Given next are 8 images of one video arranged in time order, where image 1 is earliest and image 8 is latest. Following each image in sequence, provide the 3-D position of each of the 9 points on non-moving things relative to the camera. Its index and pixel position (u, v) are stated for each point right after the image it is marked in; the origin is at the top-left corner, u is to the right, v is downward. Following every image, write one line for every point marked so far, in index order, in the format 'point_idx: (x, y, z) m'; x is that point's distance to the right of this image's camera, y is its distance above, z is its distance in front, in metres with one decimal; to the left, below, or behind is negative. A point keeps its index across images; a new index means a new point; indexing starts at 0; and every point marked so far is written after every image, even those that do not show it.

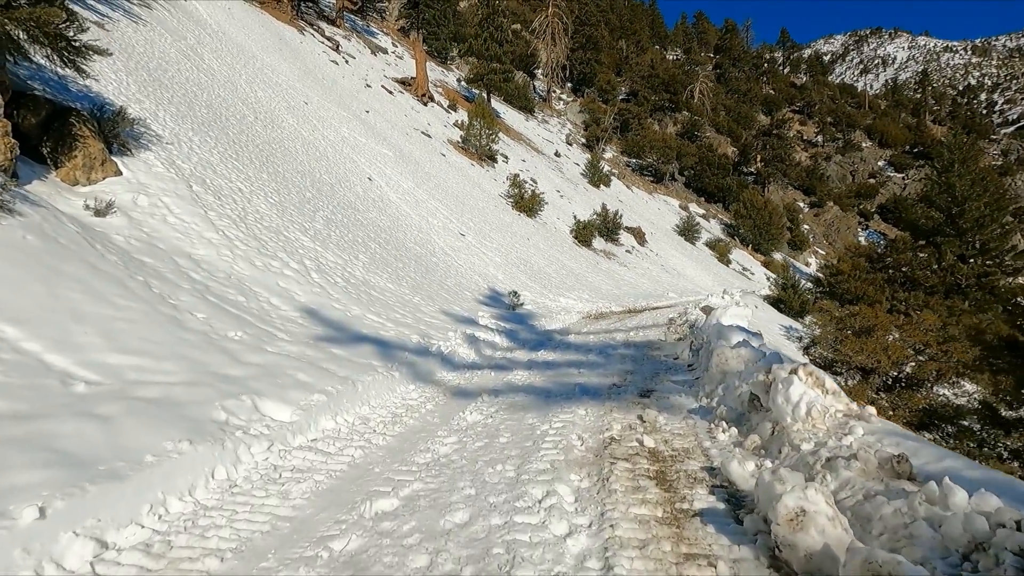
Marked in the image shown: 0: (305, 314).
0: (-2.8, -0.4, +7.4) m
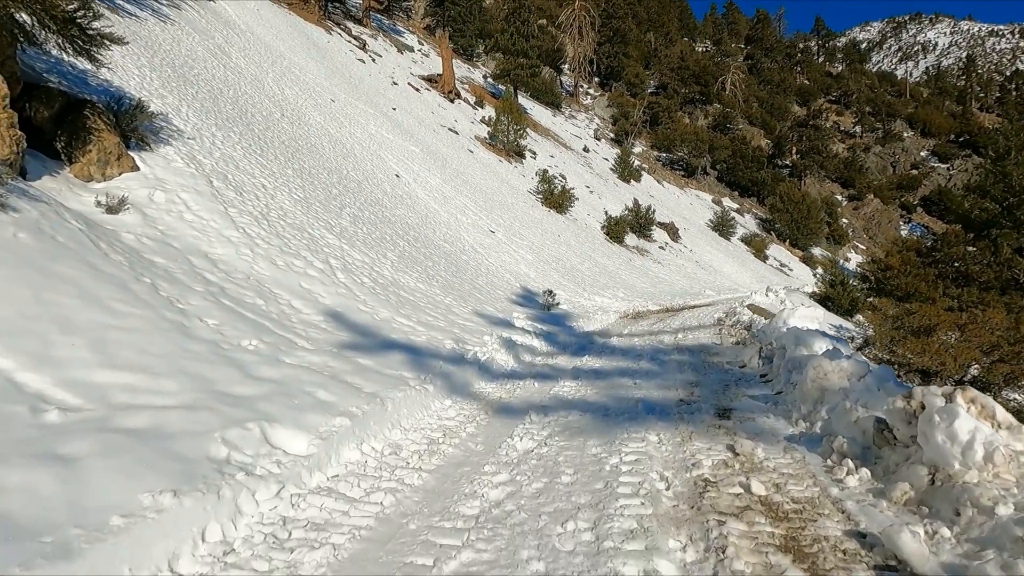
0: (-2.3, -0.4, +6.7) m
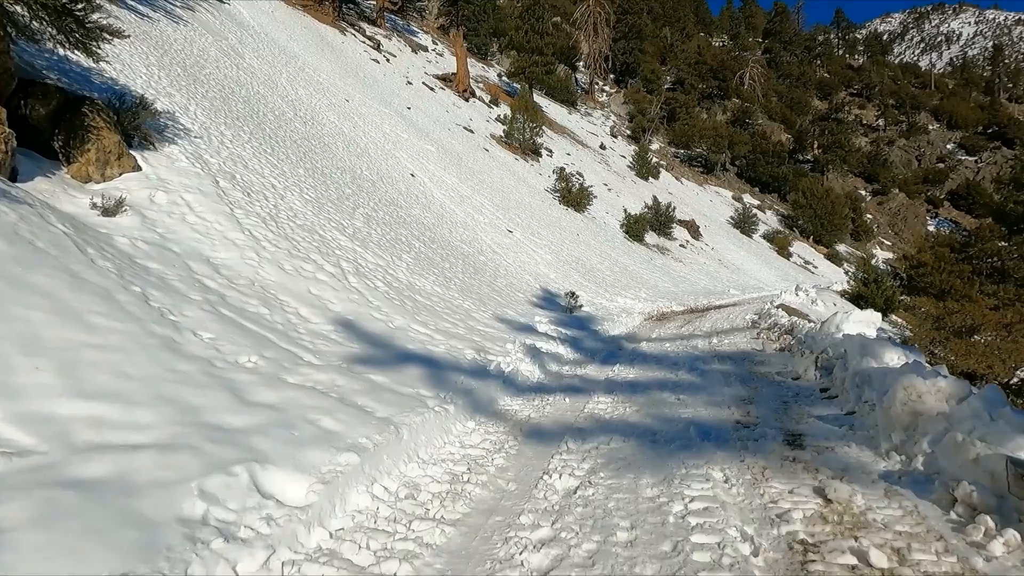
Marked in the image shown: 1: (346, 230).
0: (-2.0, -0.5, +6.2) m
1: (-3.2, +1.1, +10.2) m
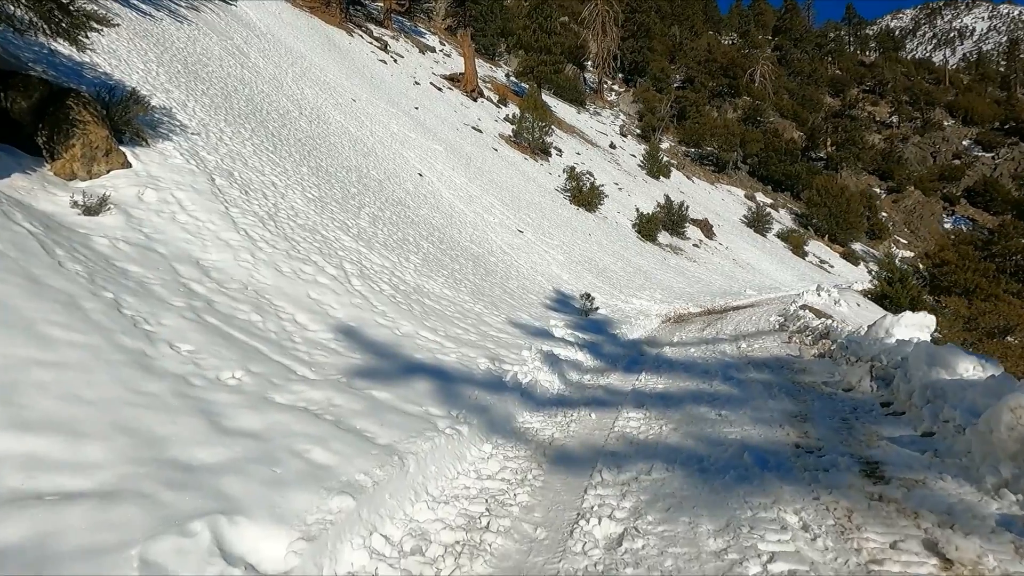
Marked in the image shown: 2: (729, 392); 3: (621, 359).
0: (-1.8, -0.5, +5.6) m
1: (-2.9, +1.1, +9.7) m
2: (+2.4, -1.1, +5.9) m
3: (+1.8, -1.2, +8.8) m
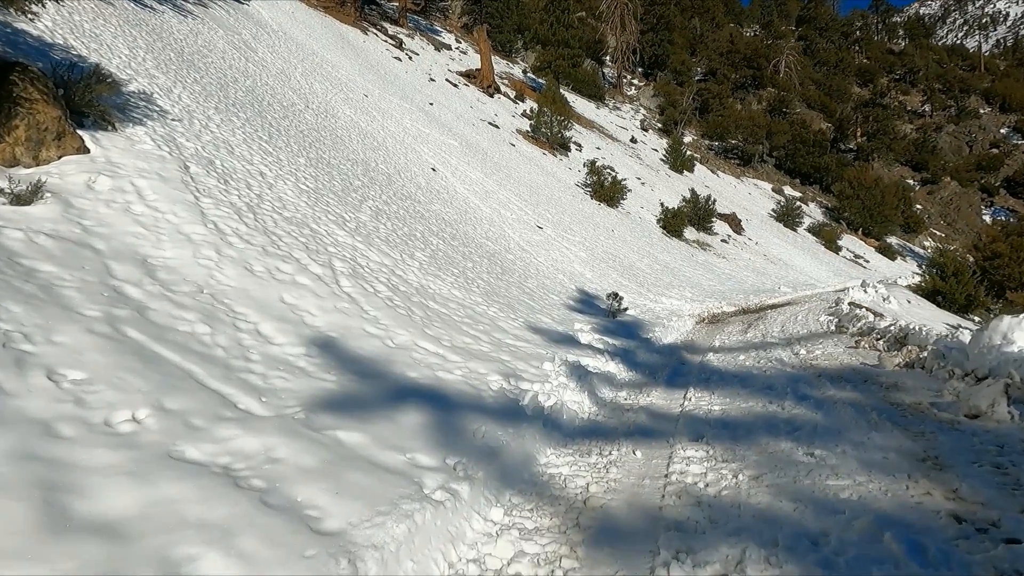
0: (-1.6, -0.5, +4.4) m
1: (-2.6, +1.0, +8.6) m
2: (+2.5, -1.1, +4.6) m
3: (+2.1, -1.1, +7.5) m
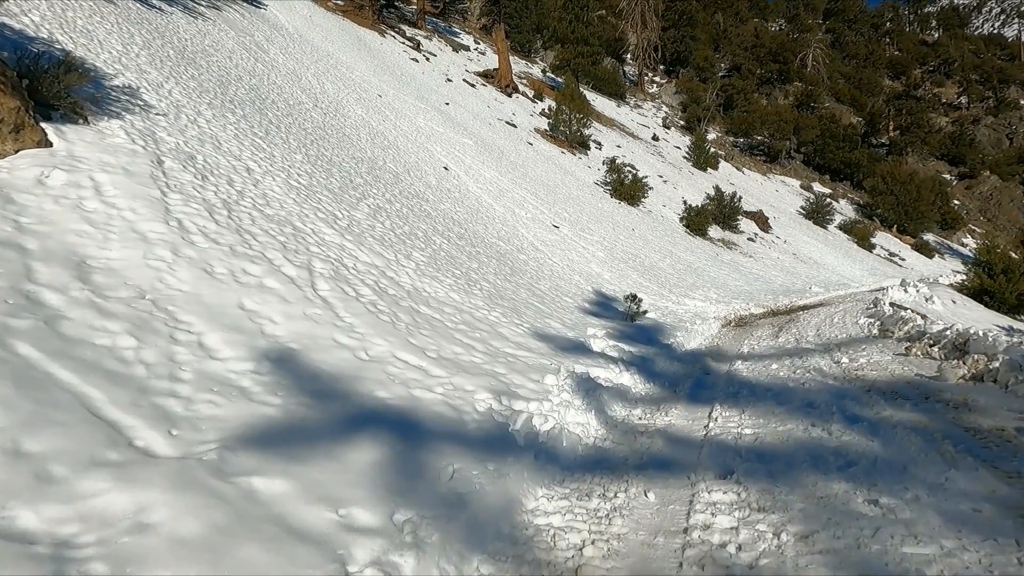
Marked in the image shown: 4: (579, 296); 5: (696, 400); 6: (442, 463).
0: (-1.7, -0.5, +3.8) m
1: (-2.6, +1.0, +7.9) m
2: (+2.5, -1.1, +3.8) m
3: (+2.1, -1.1, +6.6) m
4: (+1.5, -0.2, +12.1) m
5: (+1.9, -1.2, +5.7) m
6: (-0.4, -1.0, +3.1) m
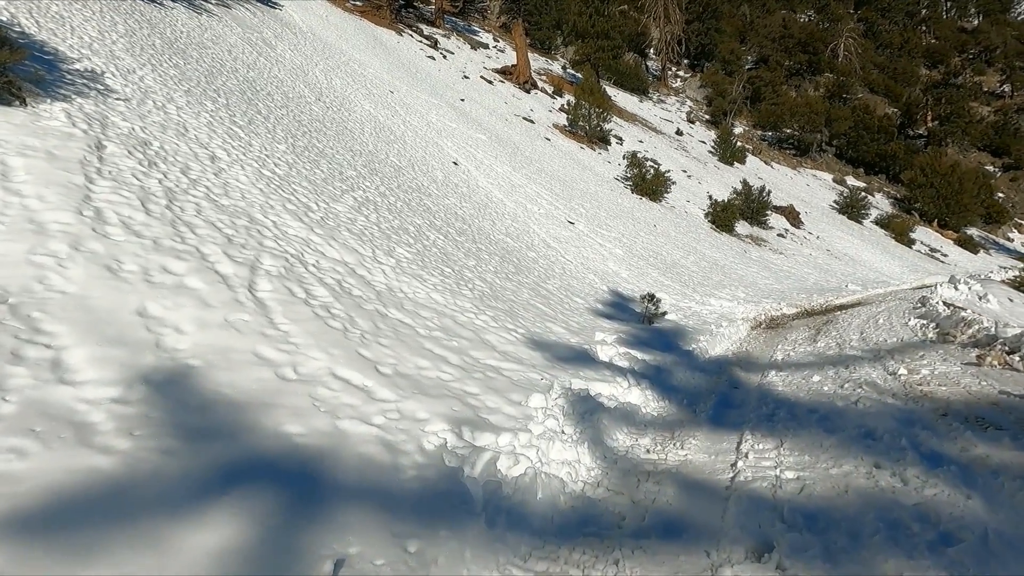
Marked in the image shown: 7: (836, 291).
0: (-2.0, -0.5, +2.8) m
1: (-2.6, +1.0, +7.0) m
2: (+2.2, -1.1, +2.7) m
3: (+2.0, -1.1, +5.5) m
4: (+1.6, -0.2, +11.1) m
5: (+1.8, -1.2, +4.7) m
6: (-0.7, -1.0, +2.1) m
7: (+11.4, -0.1, +18.7) m
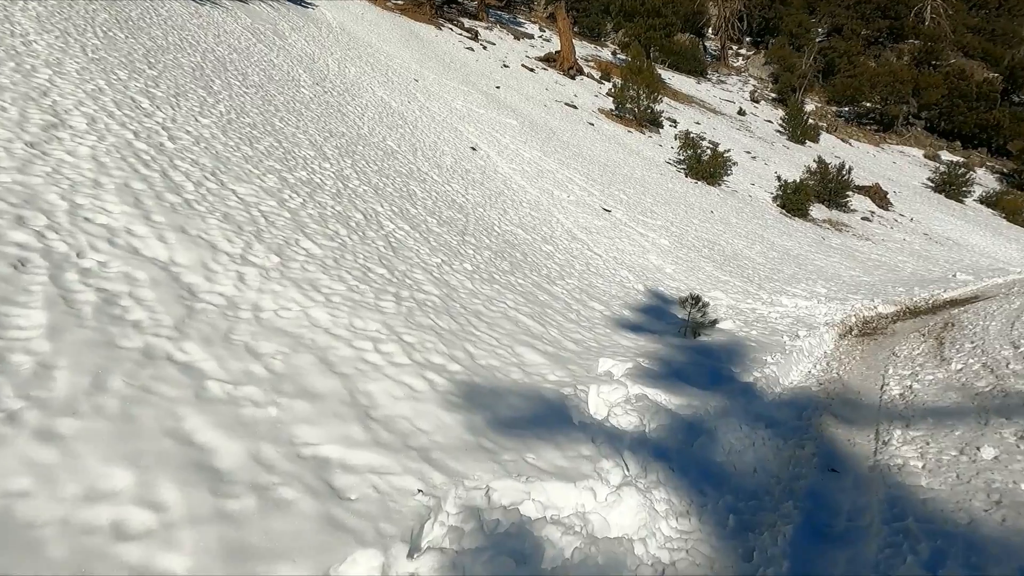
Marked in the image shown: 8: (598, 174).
0: (-2.8, -0.7, +0.7) m
1: (-3.1, +0.8, +4.9) m
2: (+1.3, -1.1, 0.0) m
3: (+1.4, -1.1, +2.9) m
4: (+1.6, -0.2, +8.4) m
5: (+1.1, -1.2, +2.0) m
6: (-1.6, -1.1, -0.2) m
7: (+12.2, +0.2, +15.0) m
8: (+2.9, +3.9, +18.5) m
